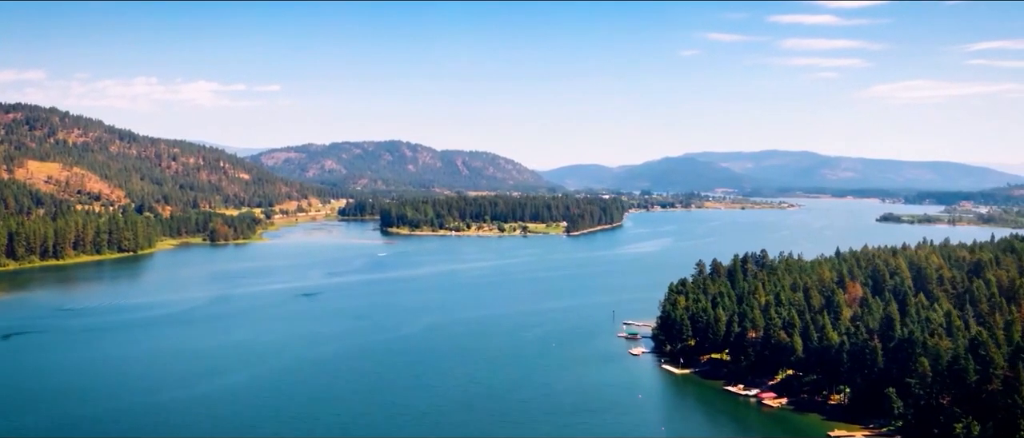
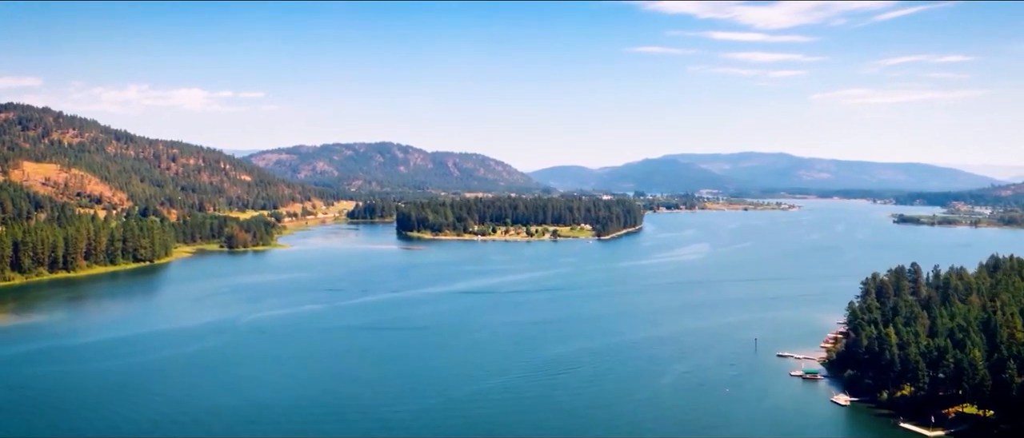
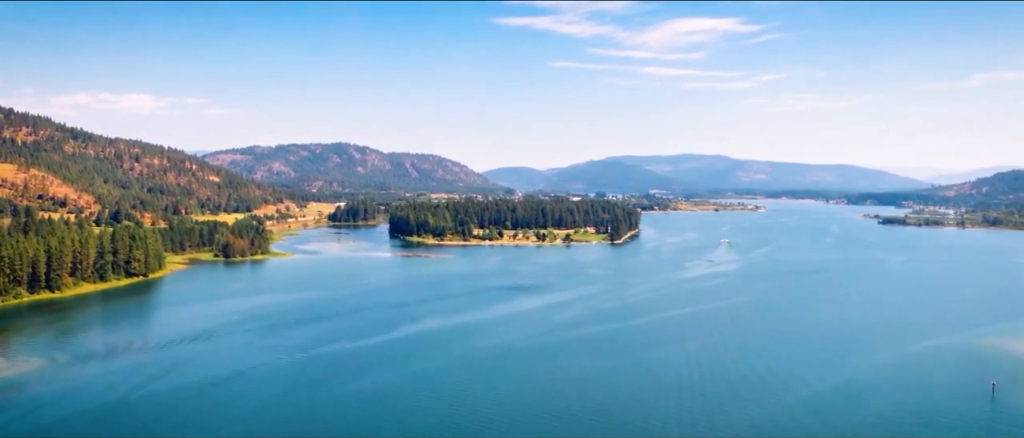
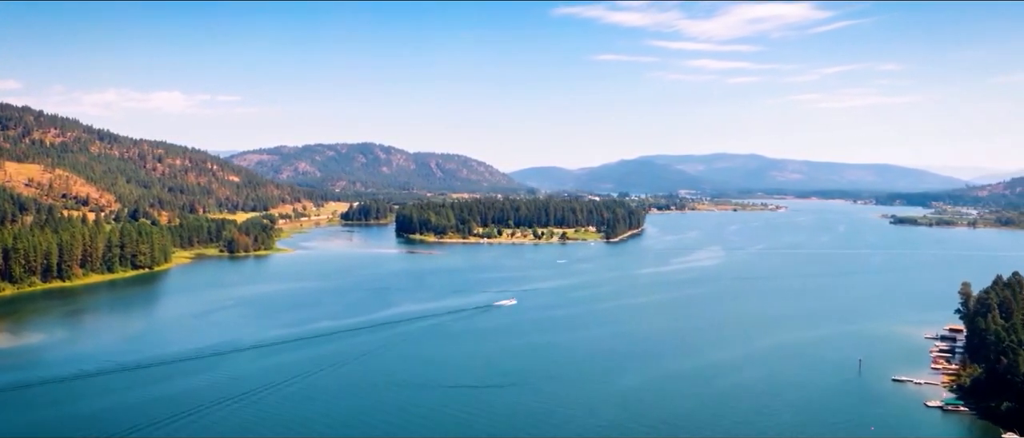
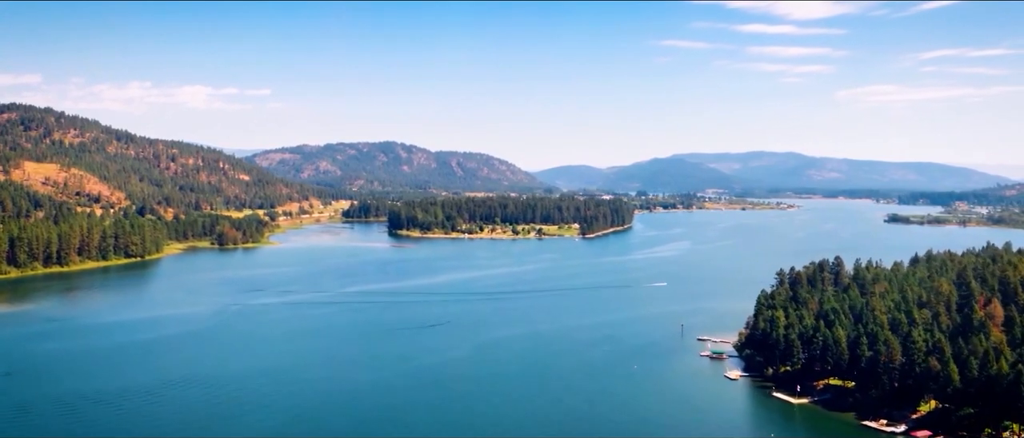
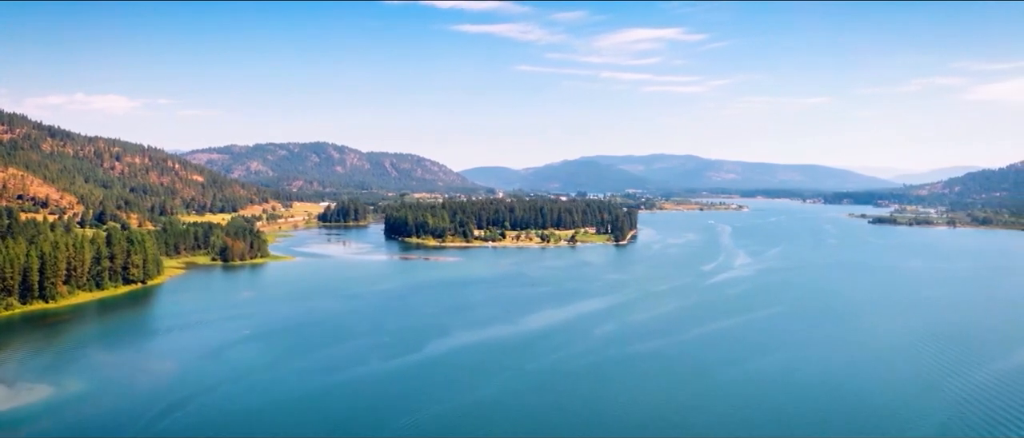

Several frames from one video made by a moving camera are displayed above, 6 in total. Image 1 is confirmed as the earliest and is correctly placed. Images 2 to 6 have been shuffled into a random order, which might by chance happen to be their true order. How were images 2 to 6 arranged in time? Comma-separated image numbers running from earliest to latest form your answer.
5, 2, 4, 3, 6
